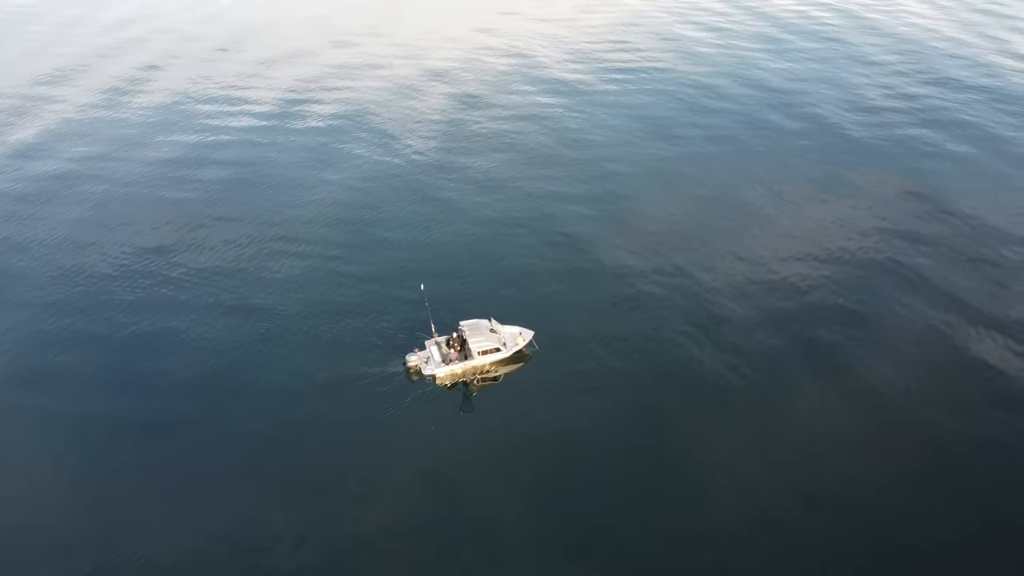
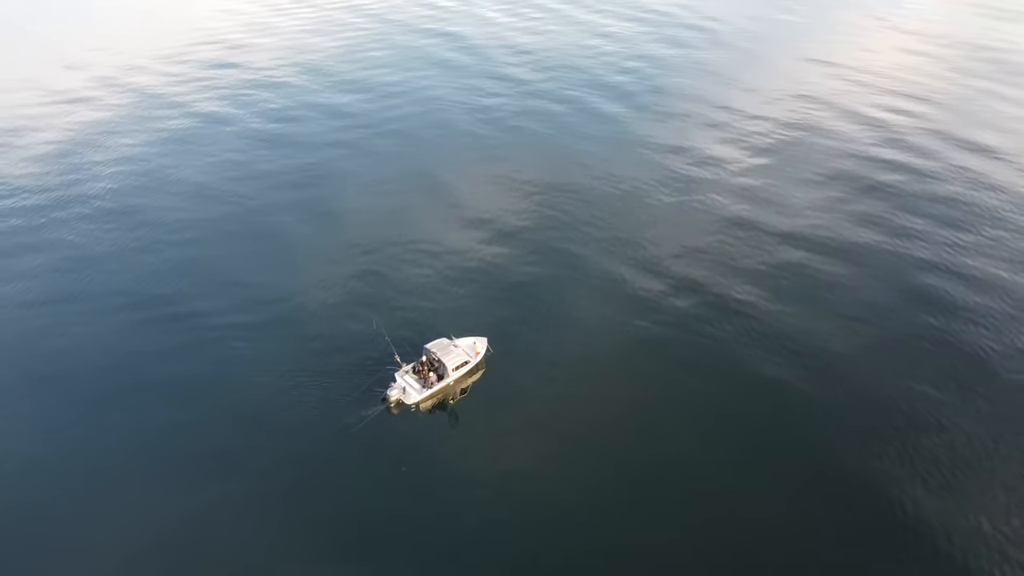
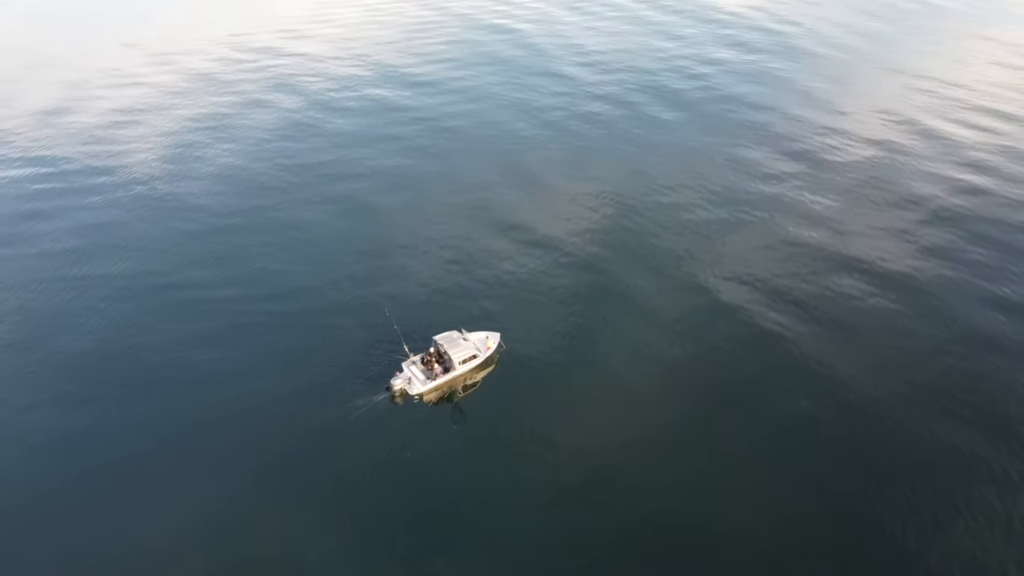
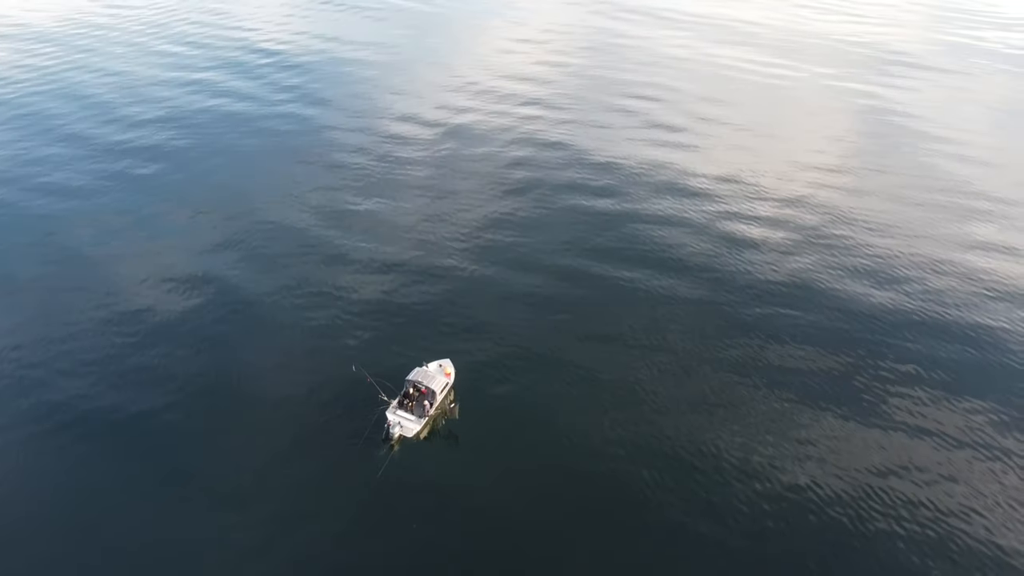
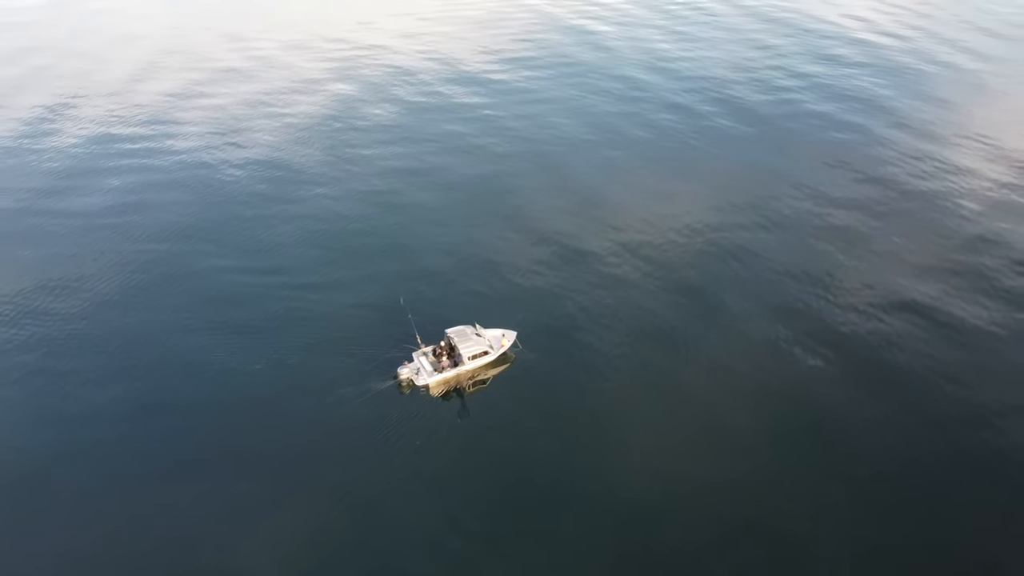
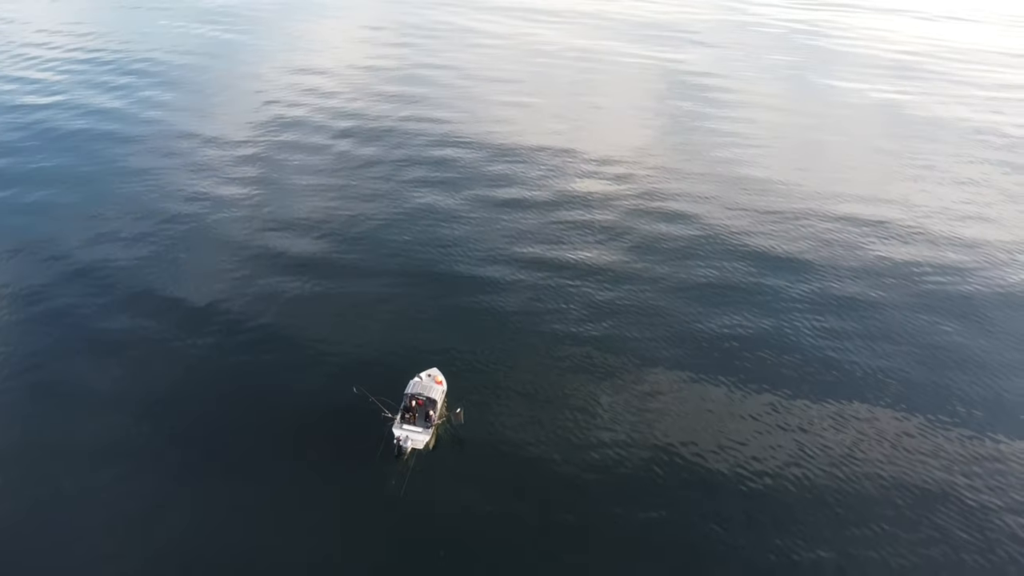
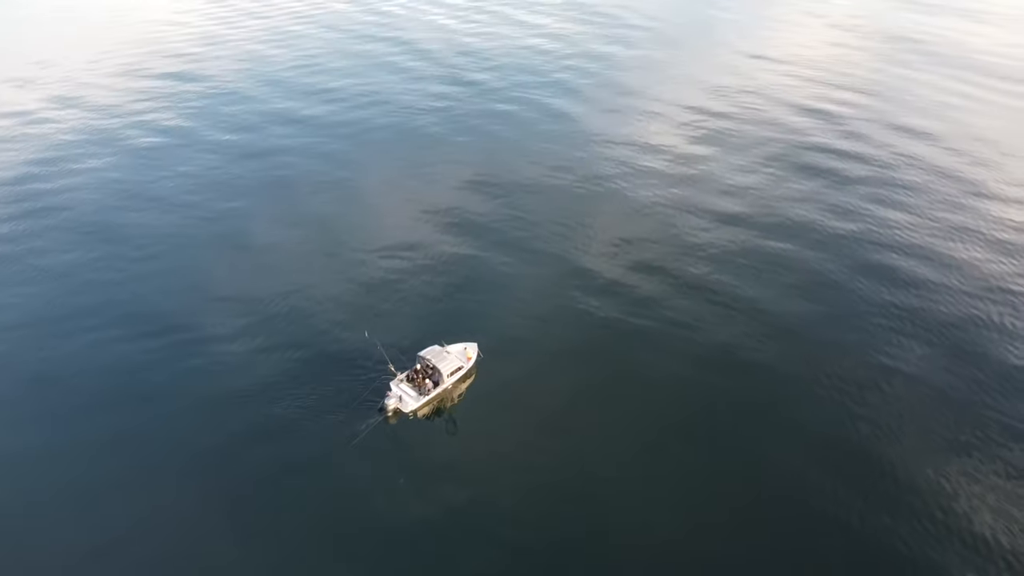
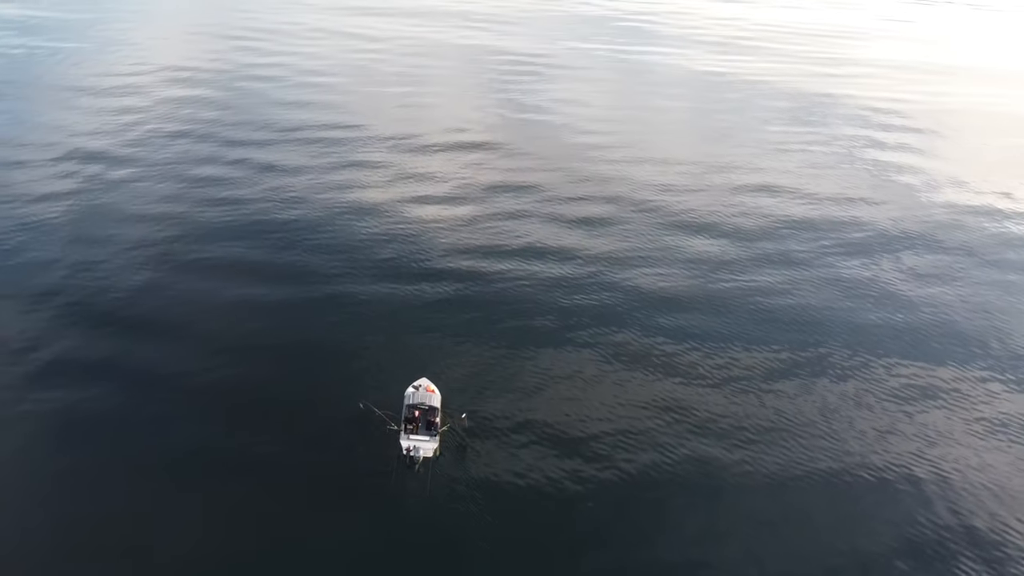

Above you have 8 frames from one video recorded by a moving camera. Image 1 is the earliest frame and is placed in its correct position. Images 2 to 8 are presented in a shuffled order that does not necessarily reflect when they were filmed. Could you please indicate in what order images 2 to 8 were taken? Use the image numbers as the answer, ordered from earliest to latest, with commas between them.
5, 3, 2, 7, 4, 6, 8
